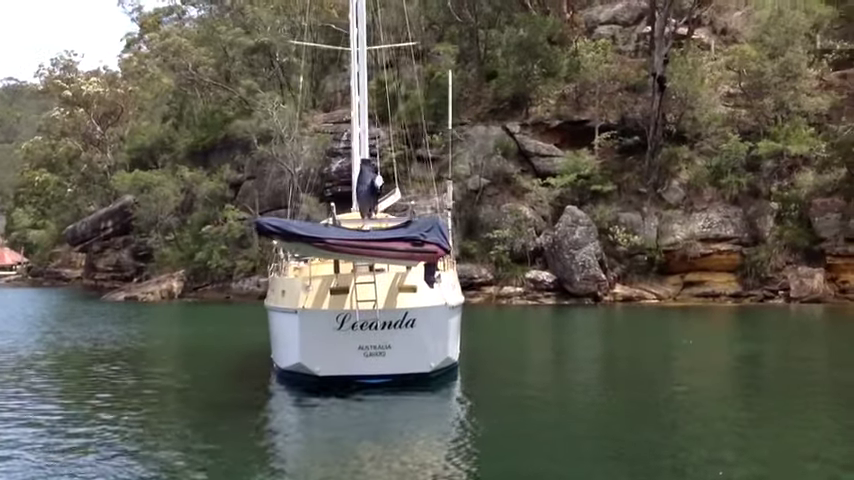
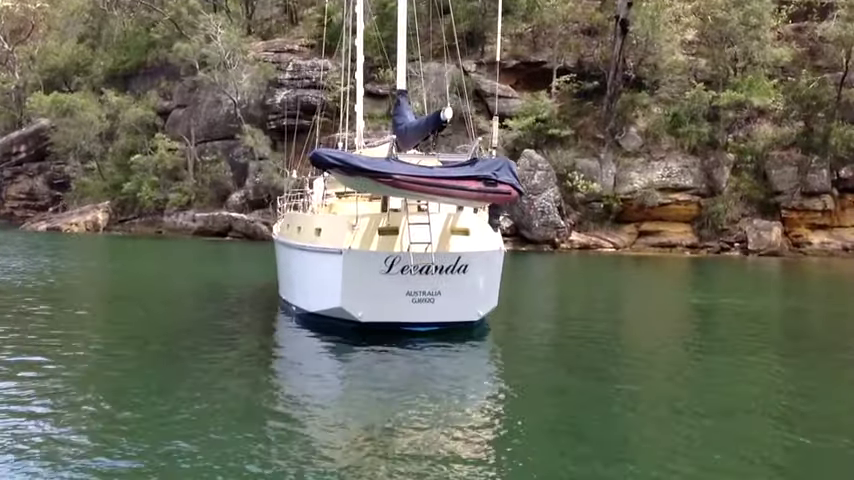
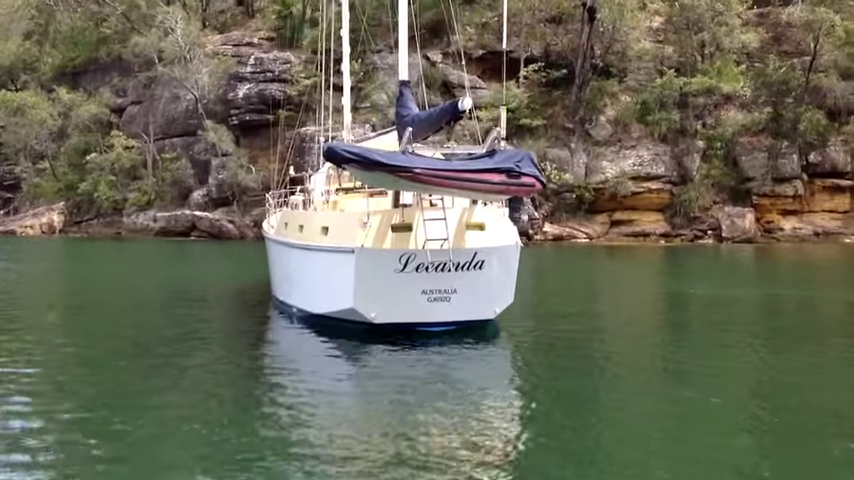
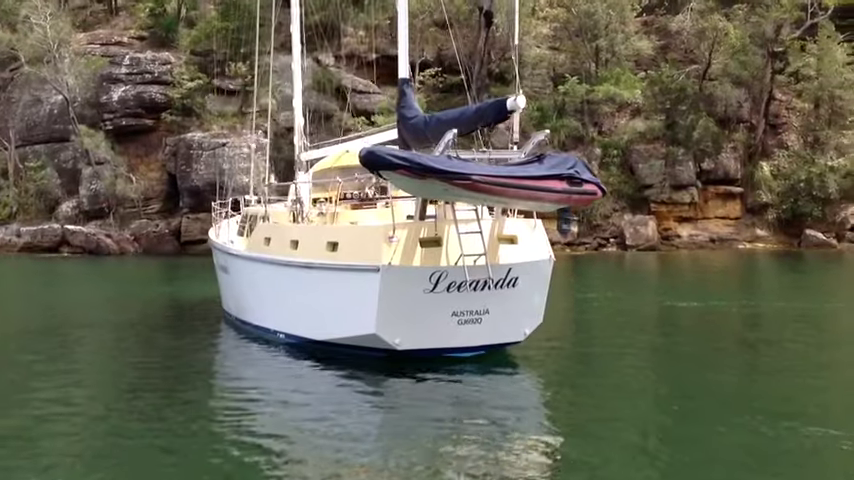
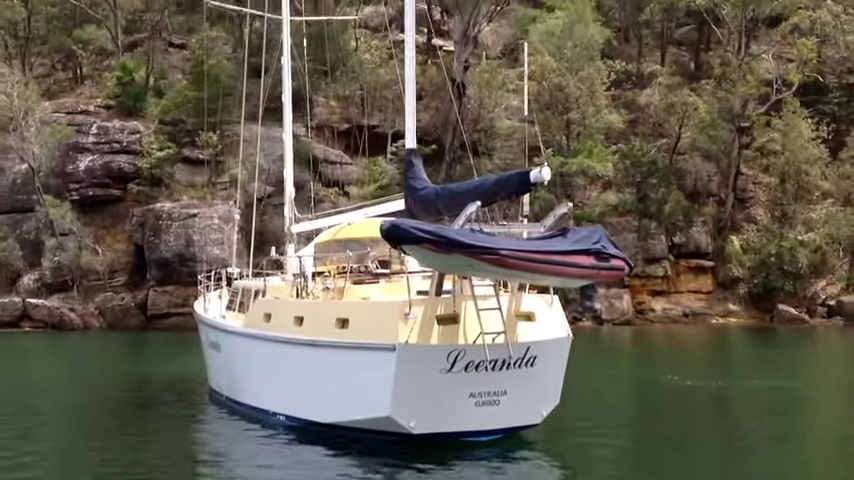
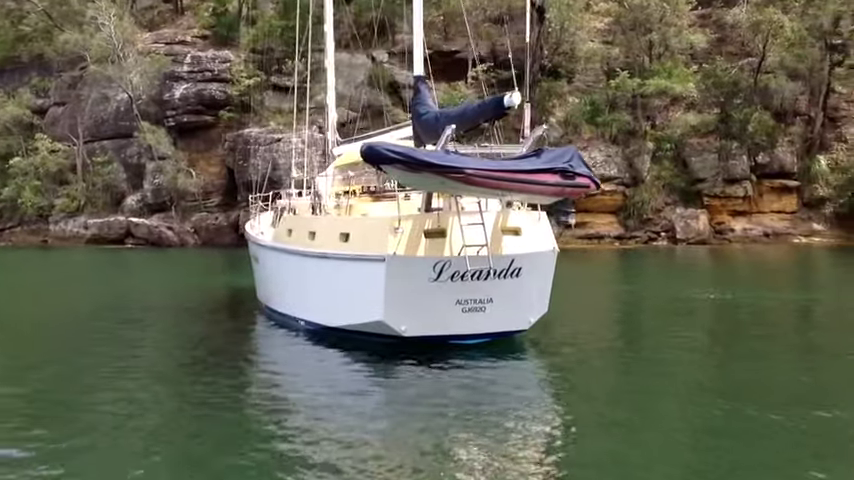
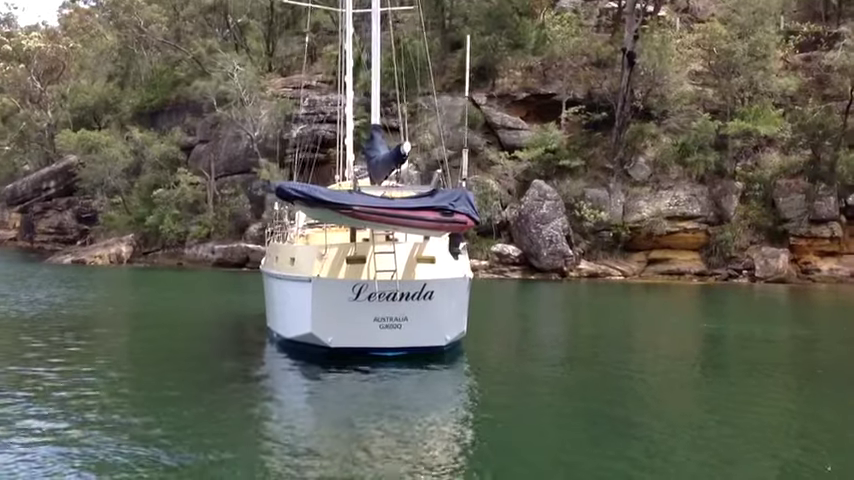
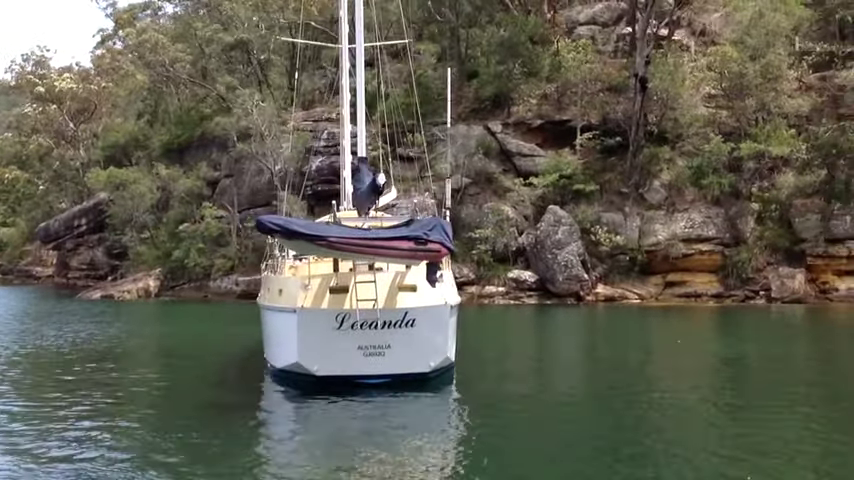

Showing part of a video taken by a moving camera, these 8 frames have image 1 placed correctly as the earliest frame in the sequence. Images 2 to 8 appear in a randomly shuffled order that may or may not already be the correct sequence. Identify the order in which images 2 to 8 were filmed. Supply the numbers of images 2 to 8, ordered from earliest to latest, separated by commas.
8, 7, 2, 3, 6, 4, 5
